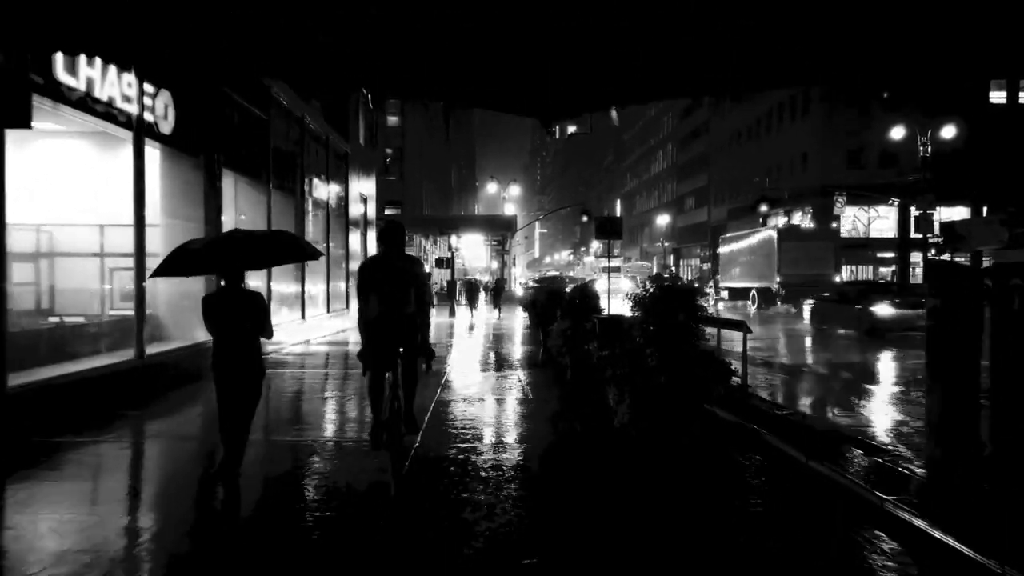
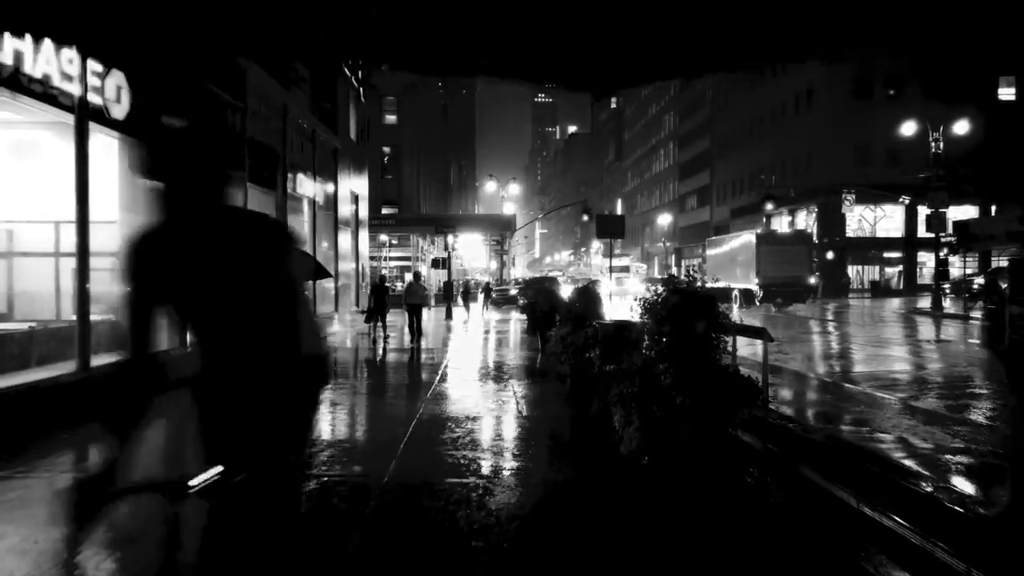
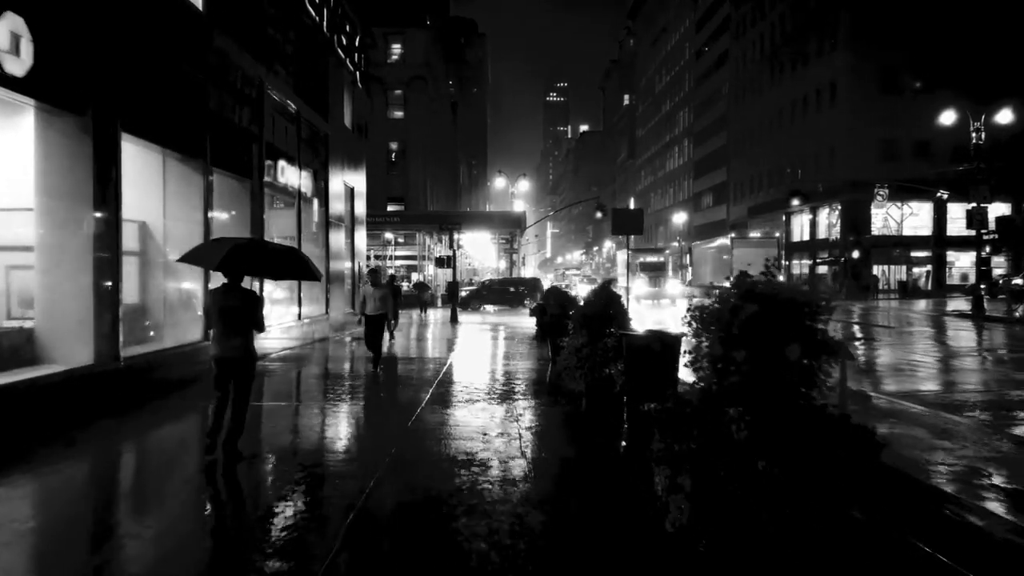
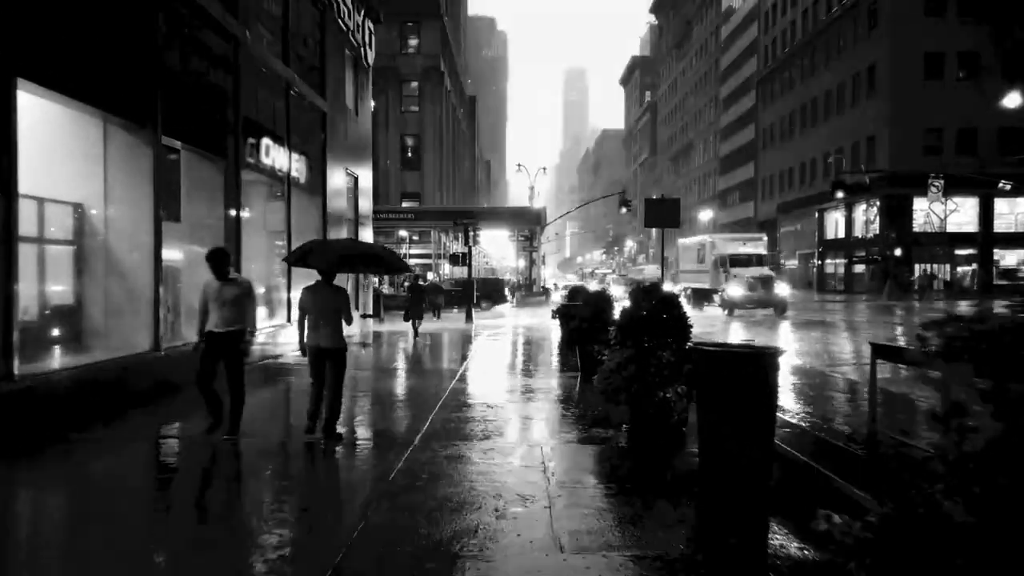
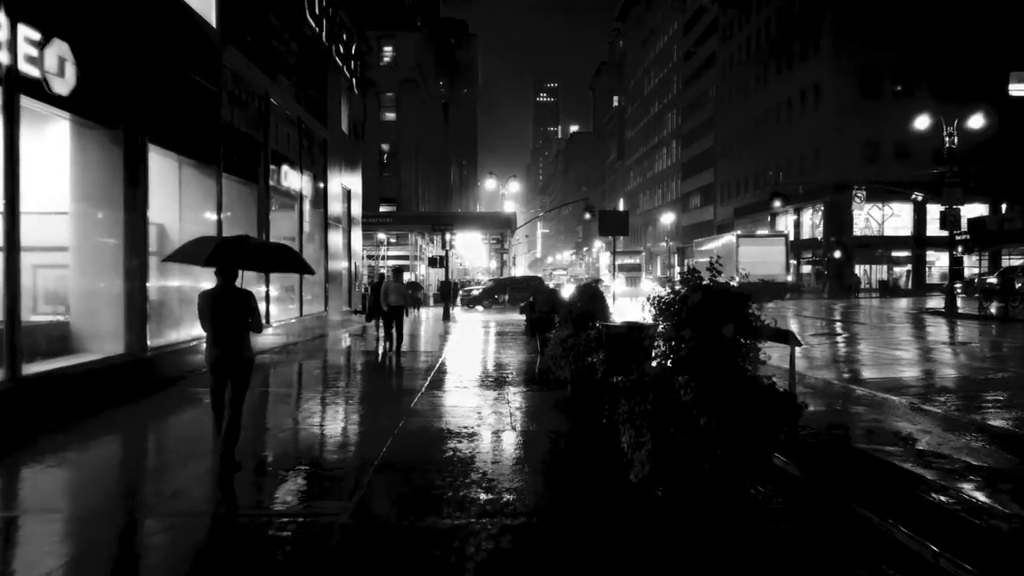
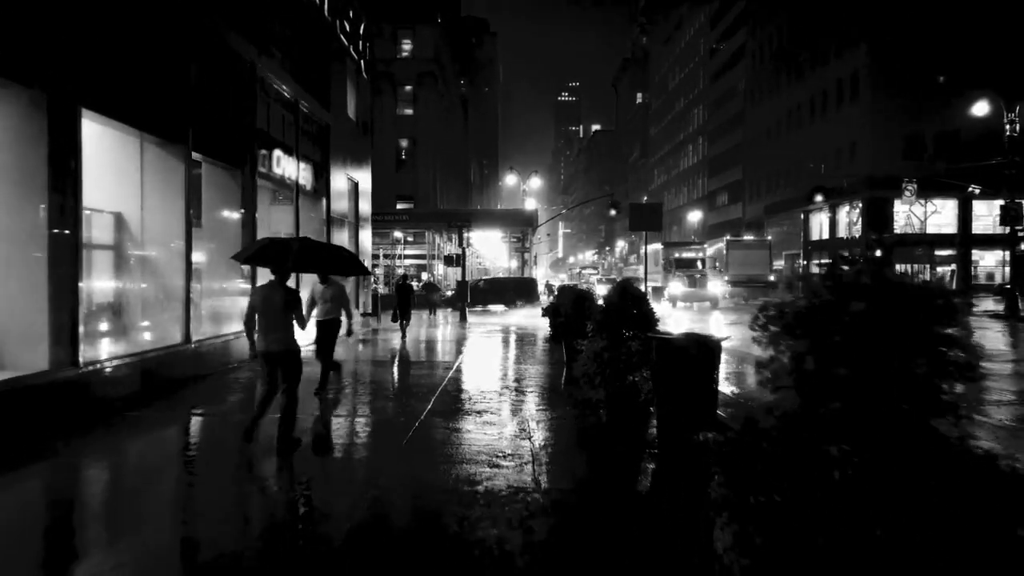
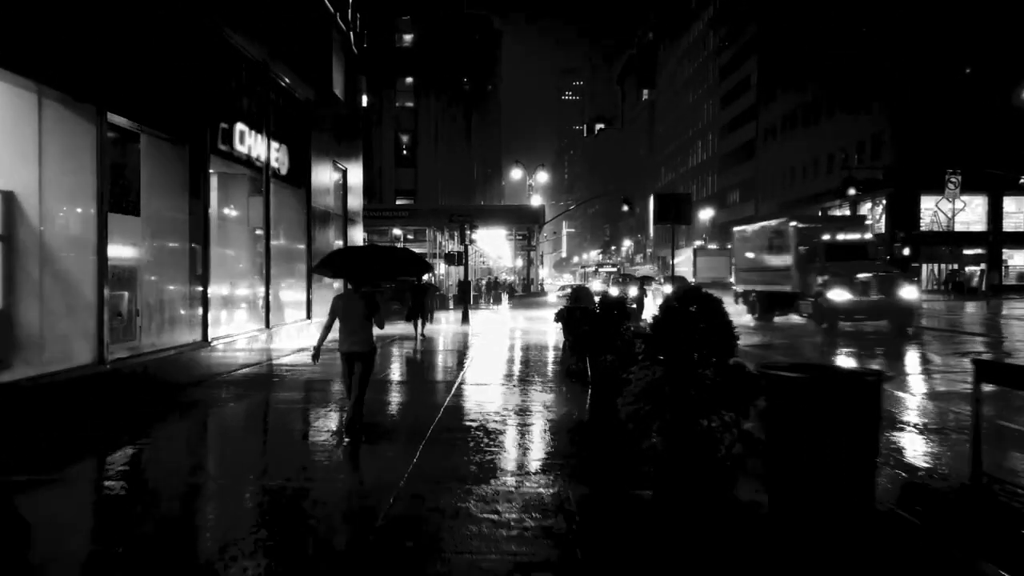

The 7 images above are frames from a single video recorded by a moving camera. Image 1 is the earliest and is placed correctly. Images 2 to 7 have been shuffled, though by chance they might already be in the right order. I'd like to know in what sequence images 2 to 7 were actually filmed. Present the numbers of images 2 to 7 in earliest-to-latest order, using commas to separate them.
2, 5, 3, 6, 4, 7
